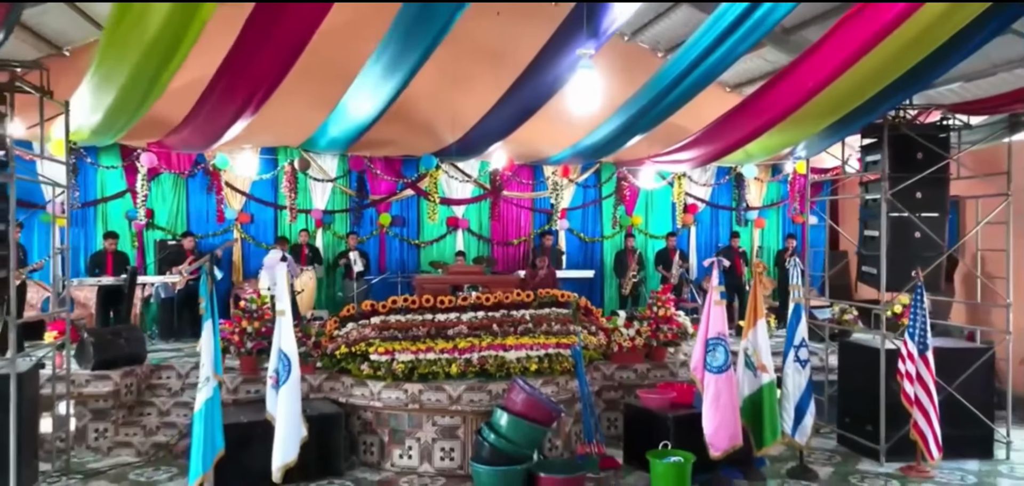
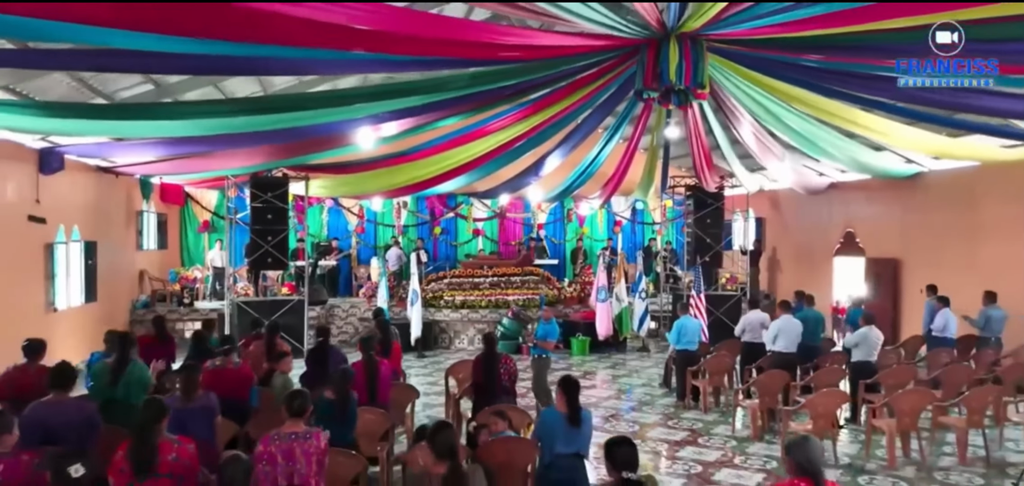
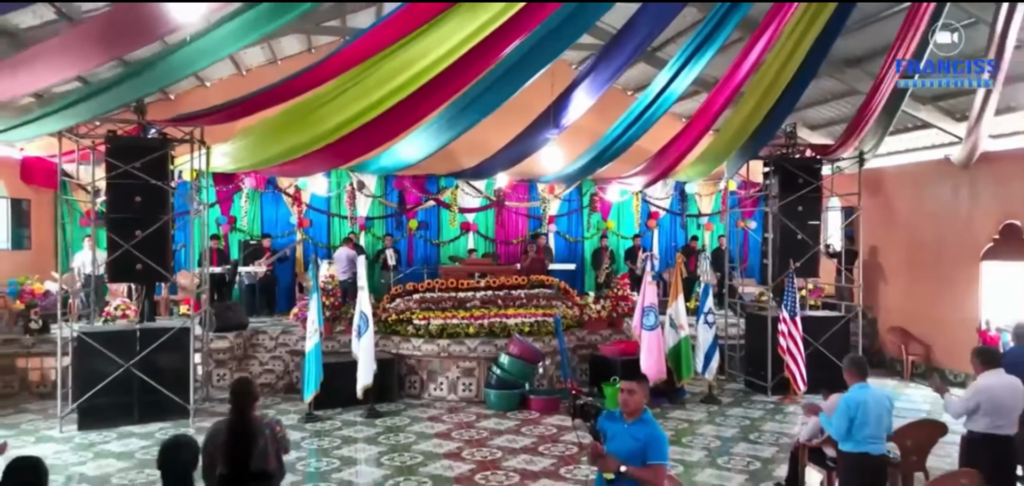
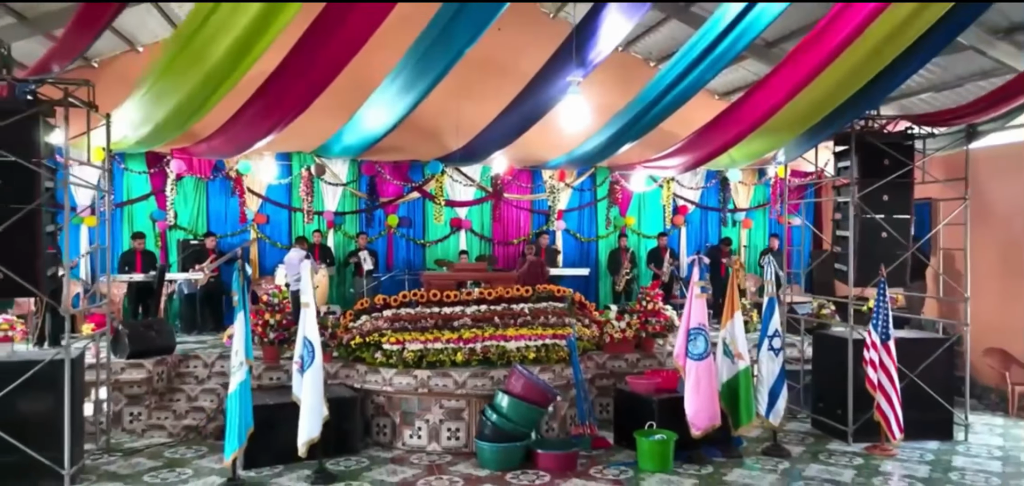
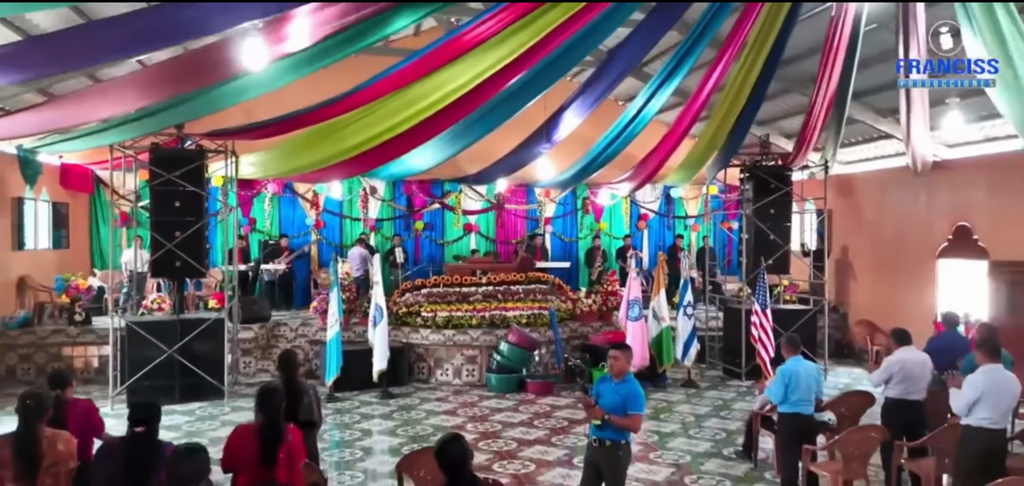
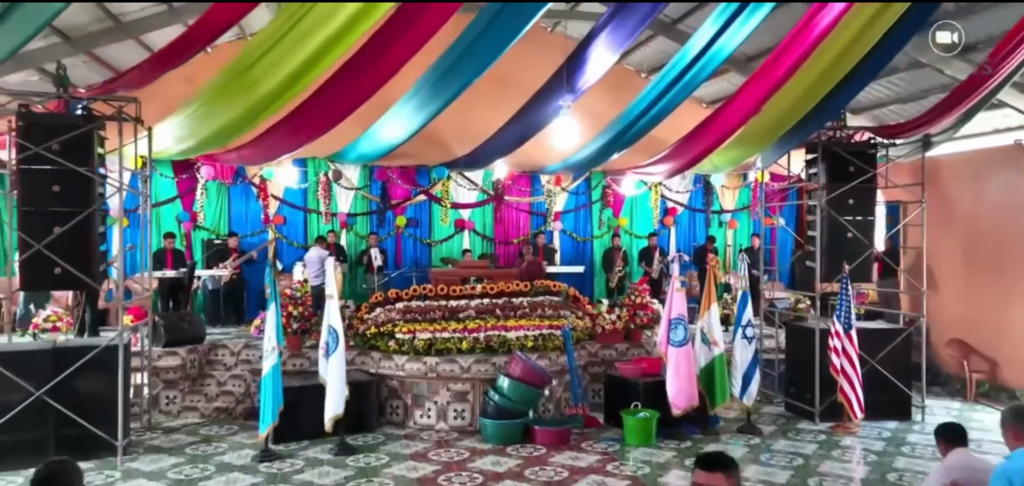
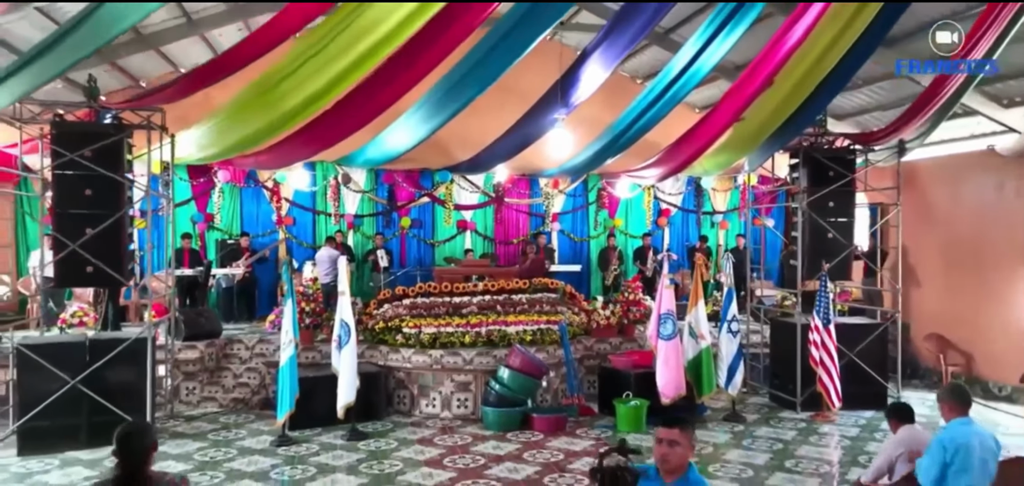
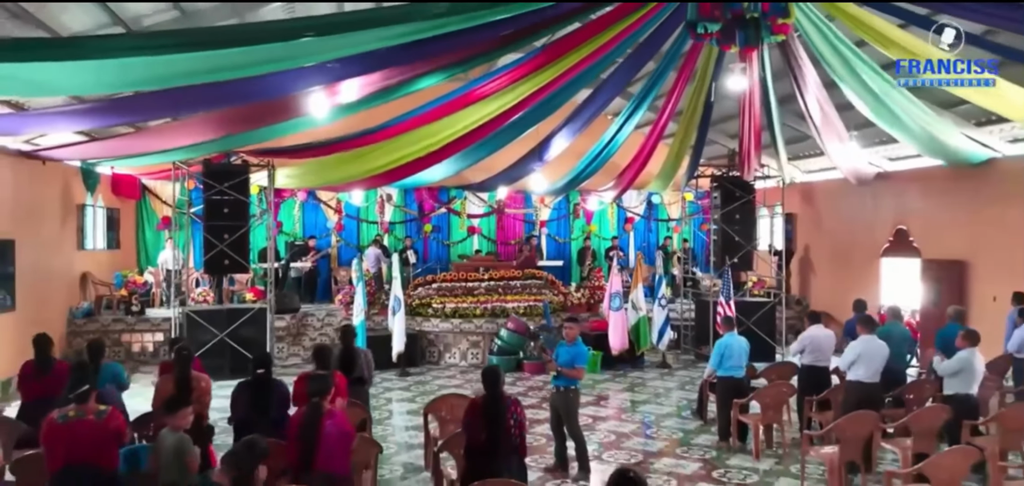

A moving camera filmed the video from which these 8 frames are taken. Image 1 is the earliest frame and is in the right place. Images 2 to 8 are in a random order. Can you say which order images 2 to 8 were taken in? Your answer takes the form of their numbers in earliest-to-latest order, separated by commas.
4, 6, 7, 3, 5, 8, 2
